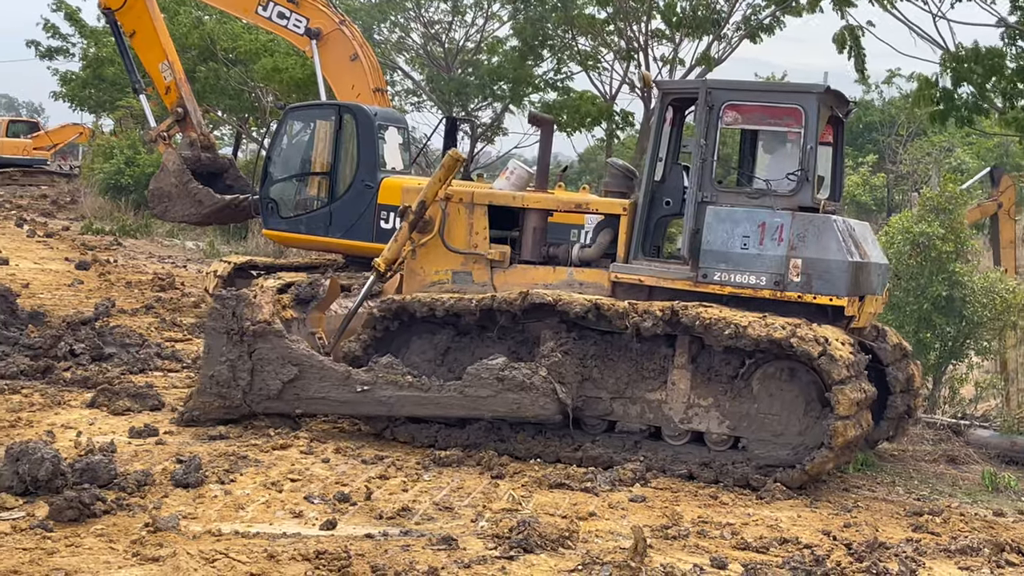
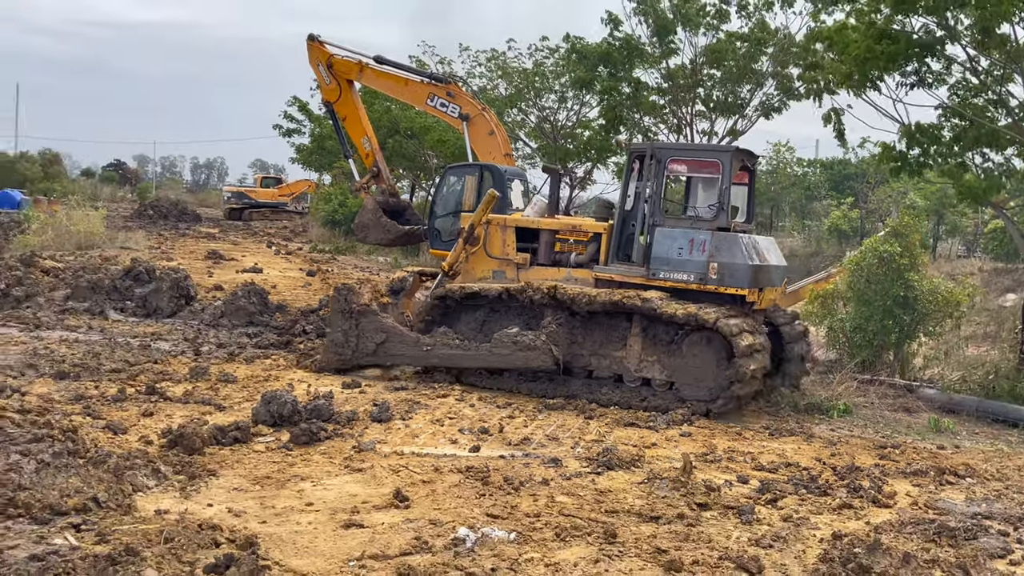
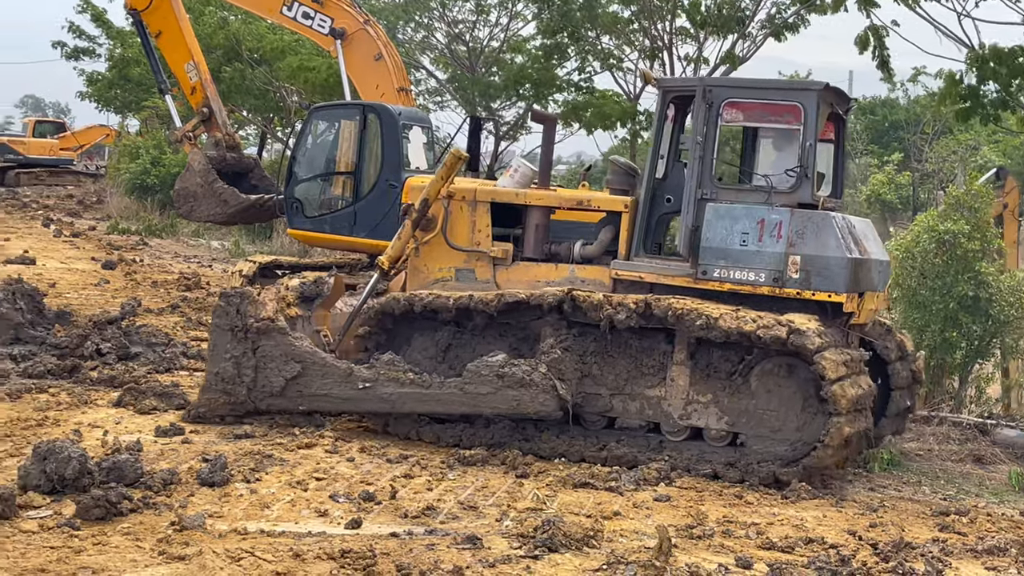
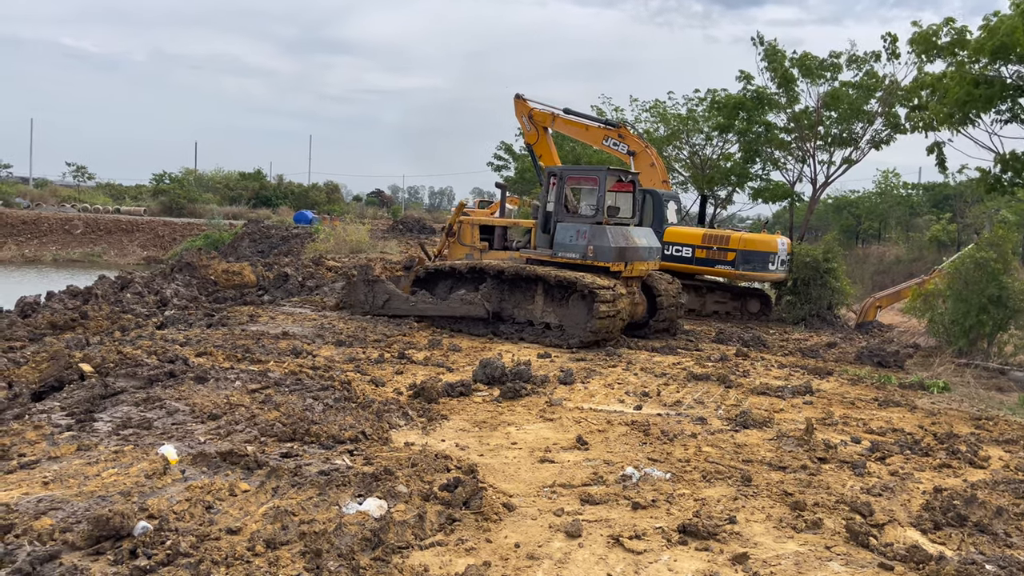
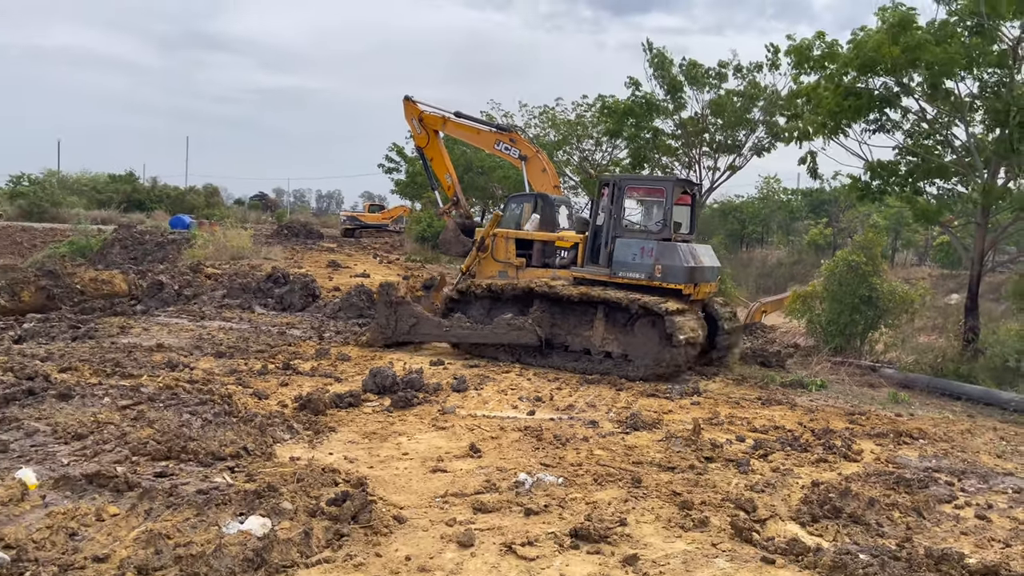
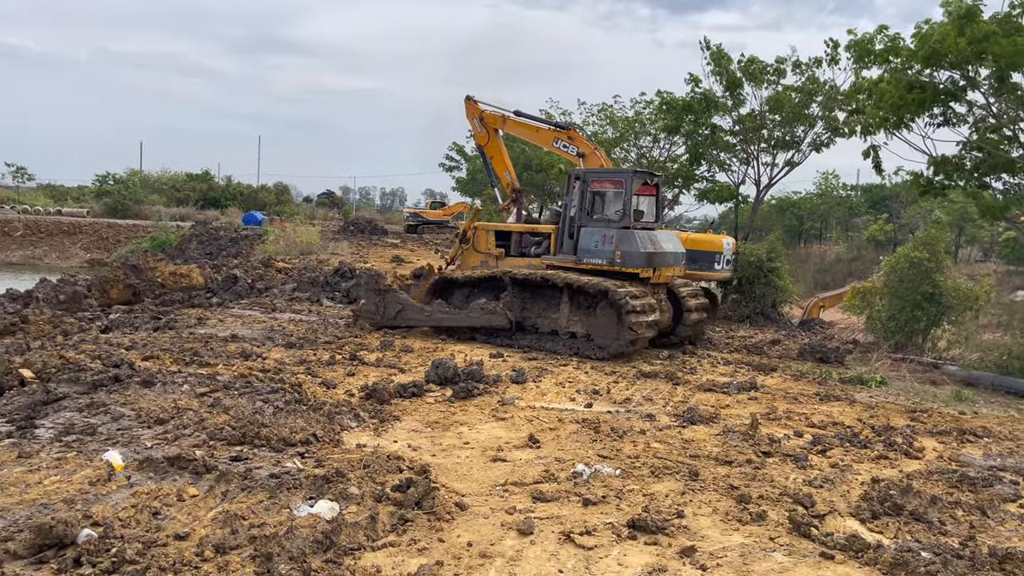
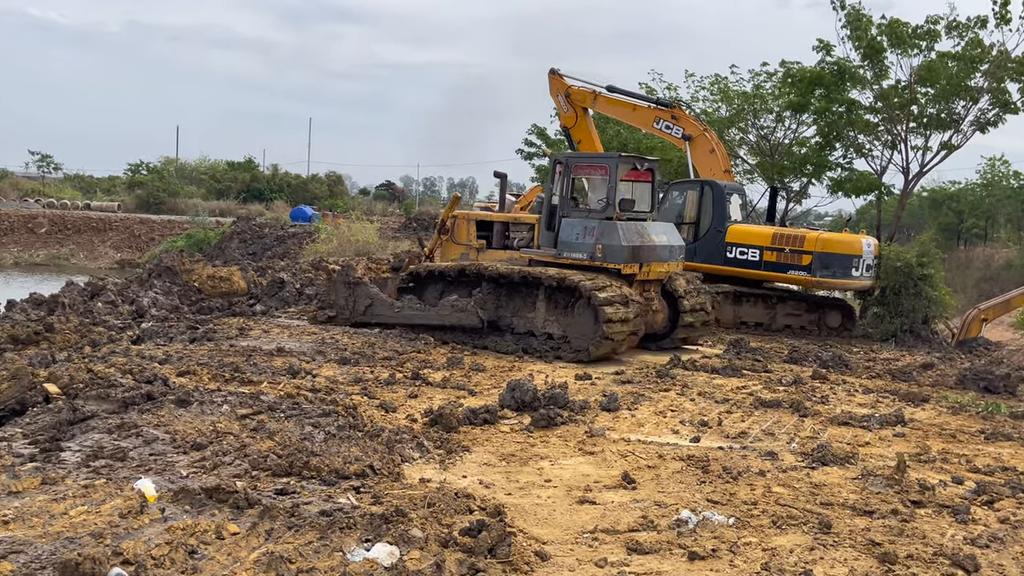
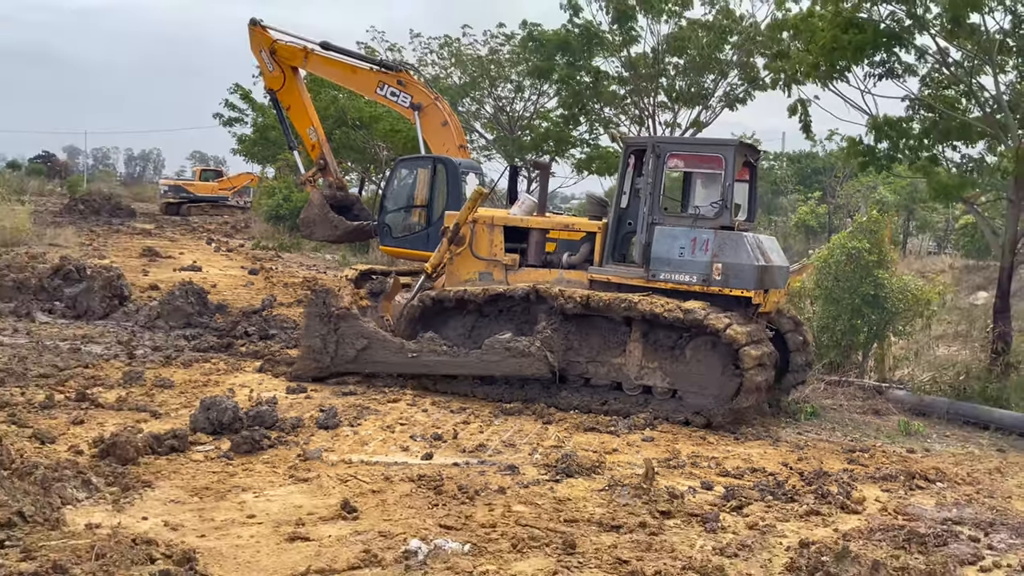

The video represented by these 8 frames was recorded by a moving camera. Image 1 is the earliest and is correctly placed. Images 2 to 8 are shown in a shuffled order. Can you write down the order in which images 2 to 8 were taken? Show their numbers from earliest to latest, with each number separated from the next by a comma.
3, 8, 2, 5, 6, 4, 7
